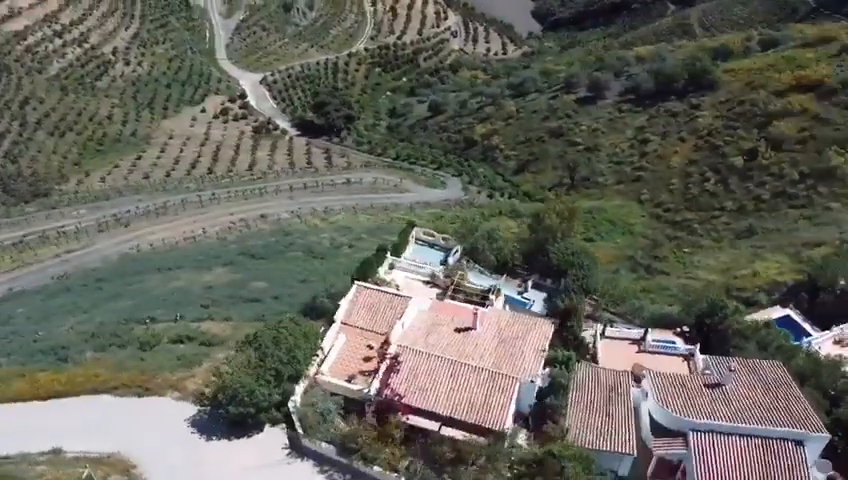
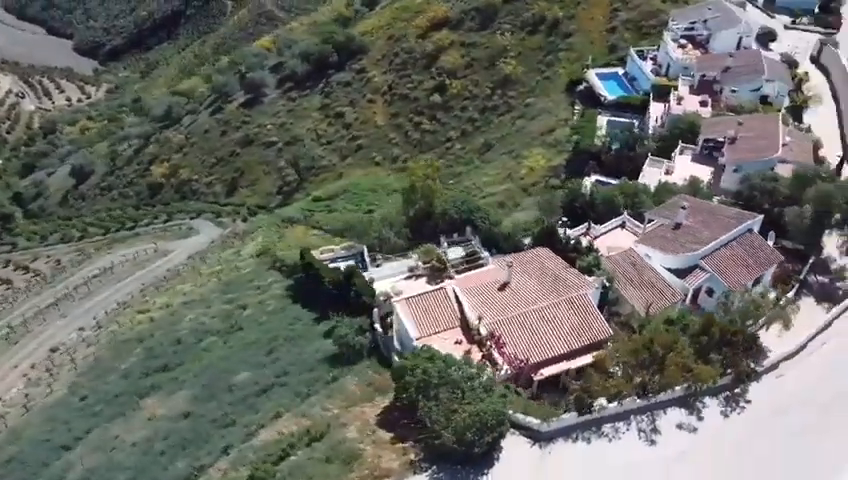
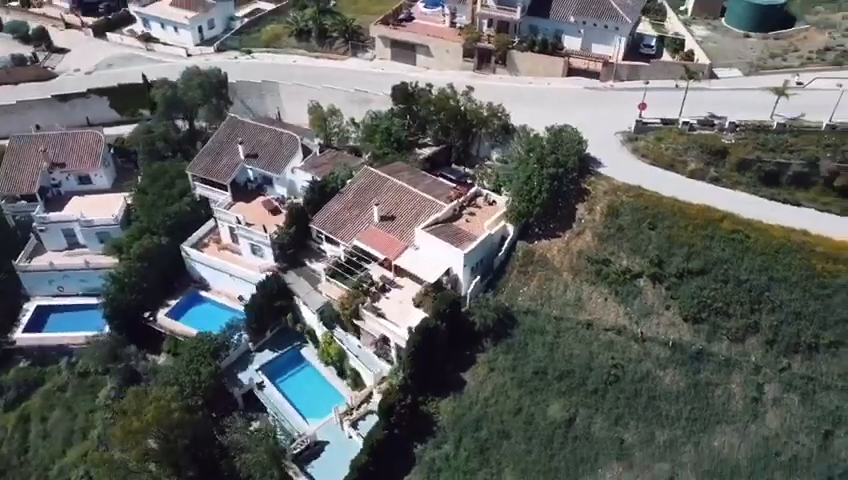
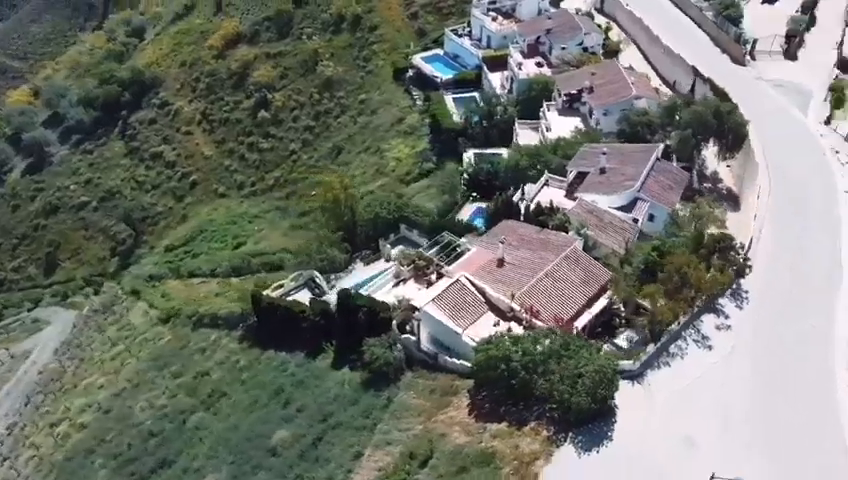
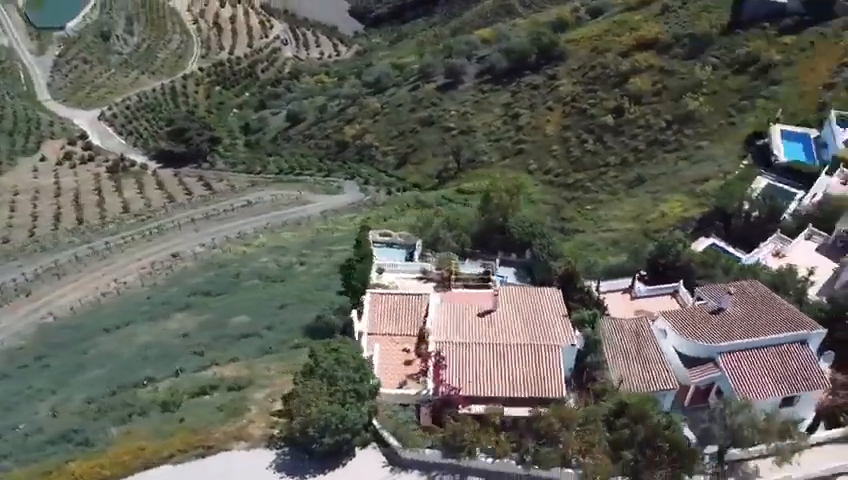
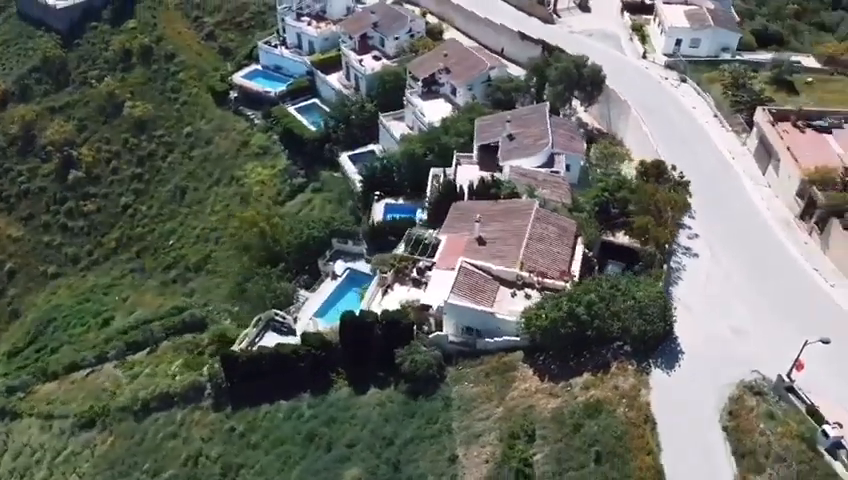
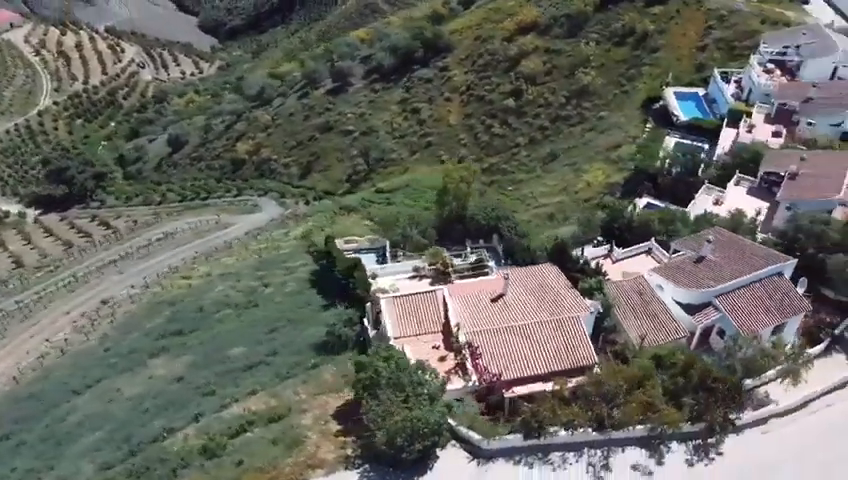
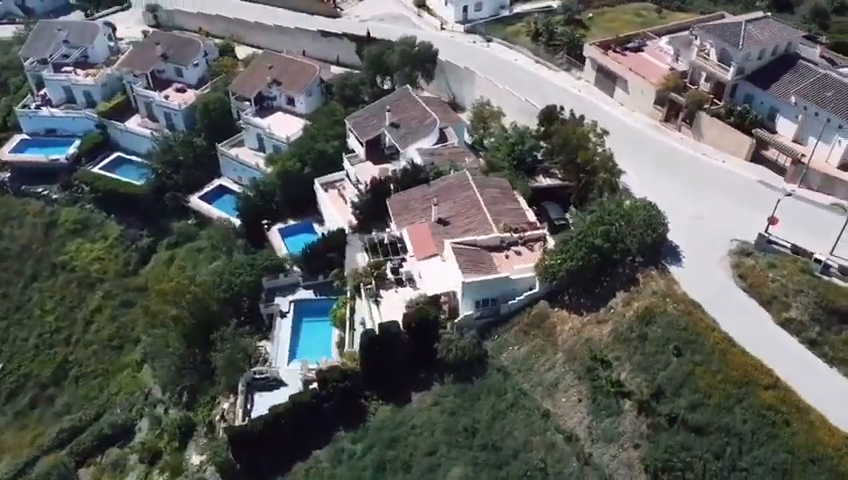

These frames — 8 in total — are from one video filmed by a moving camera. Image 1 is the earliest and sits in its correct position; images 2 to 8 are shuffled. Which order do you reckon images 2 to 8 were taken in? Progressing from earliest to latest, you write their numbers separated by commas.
5, 7, 2, 4, 6, 8, 3
